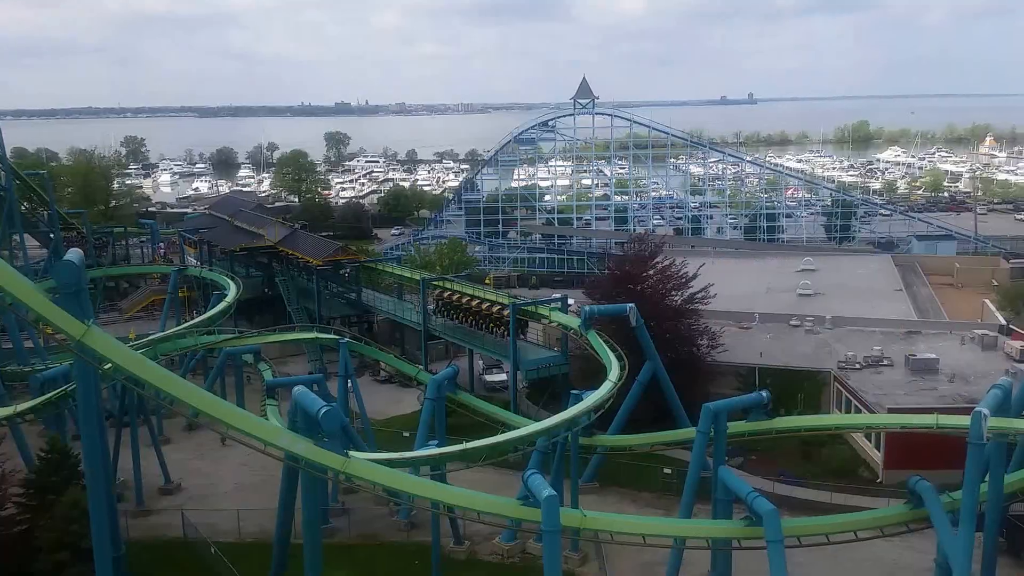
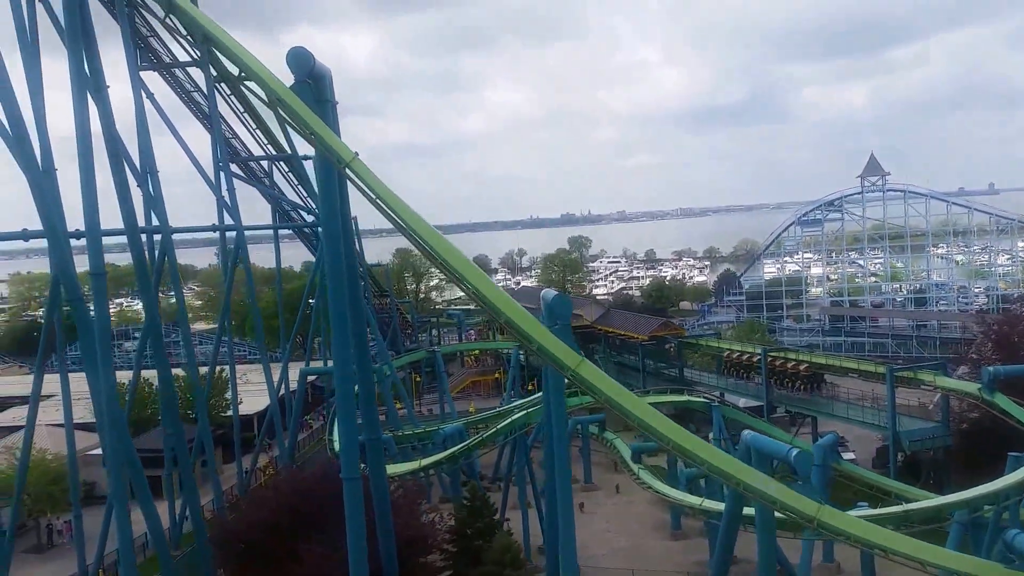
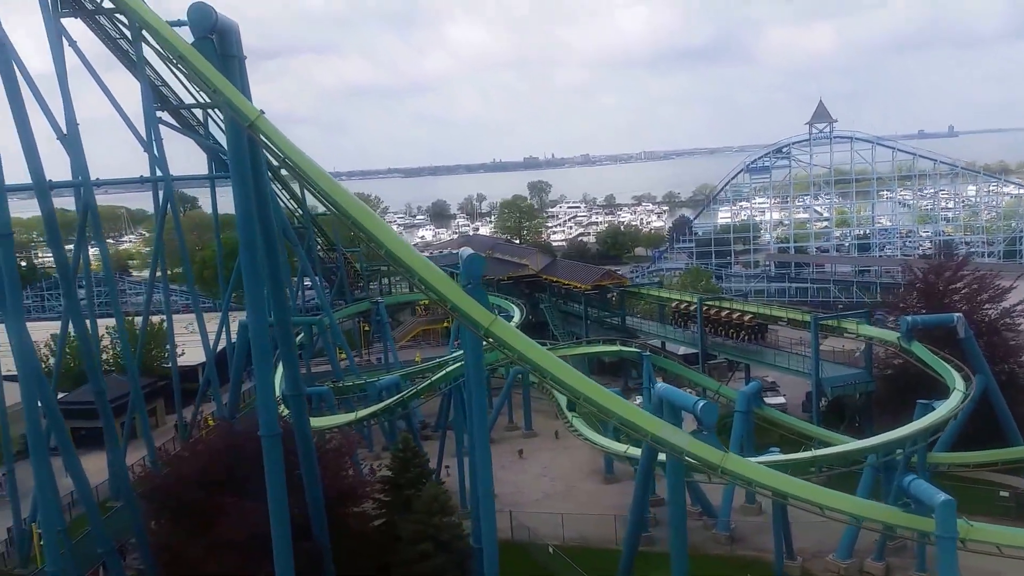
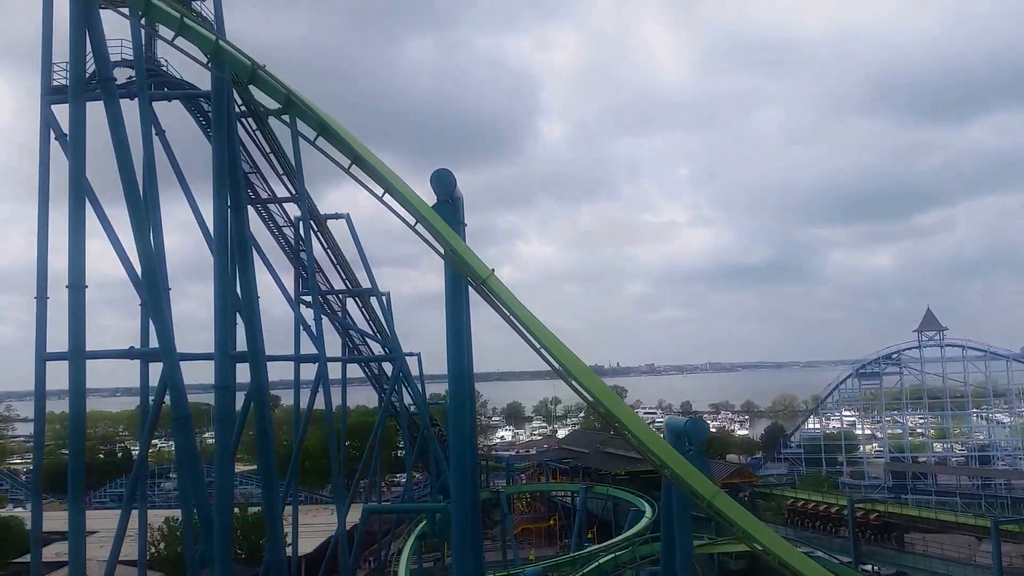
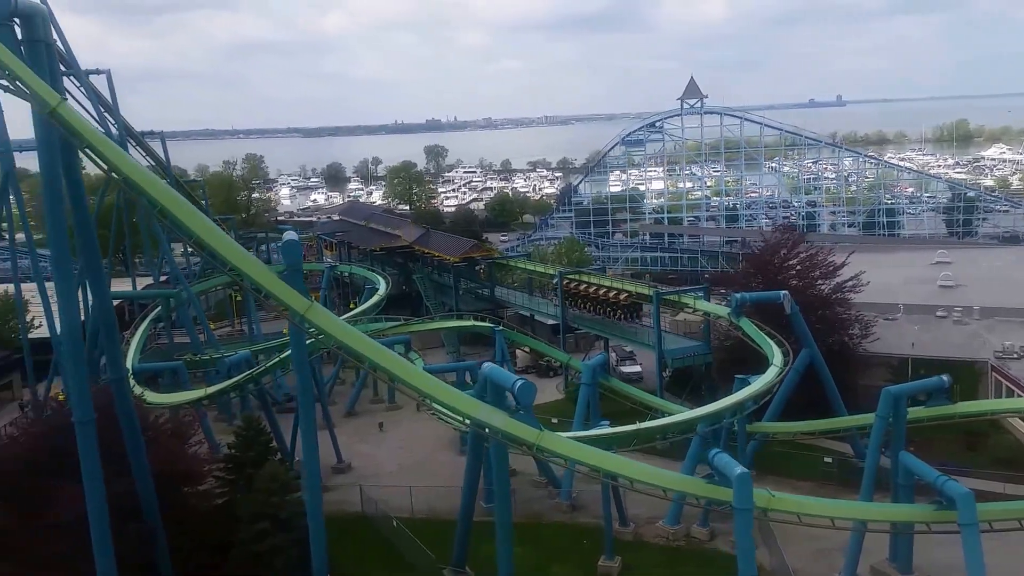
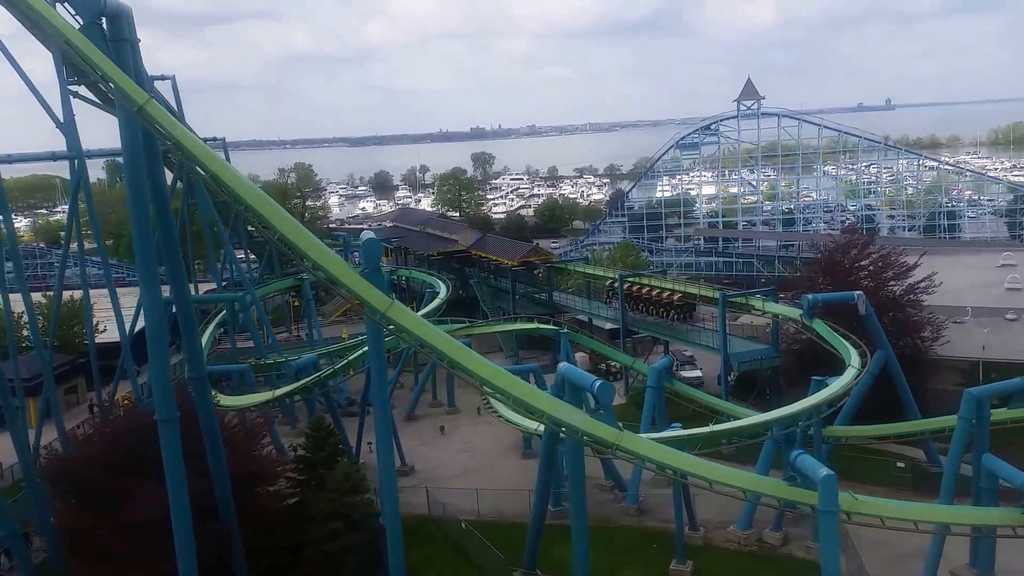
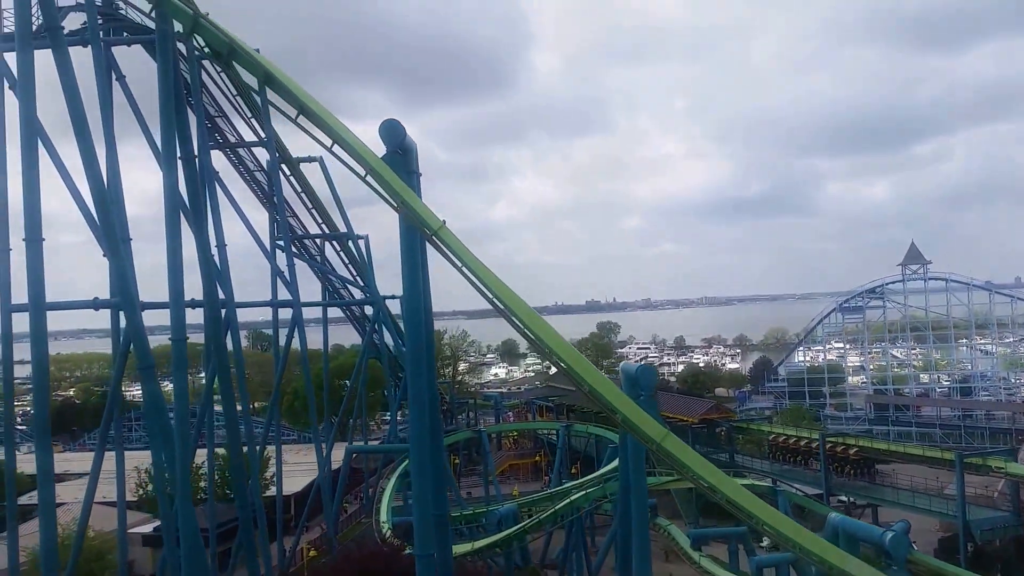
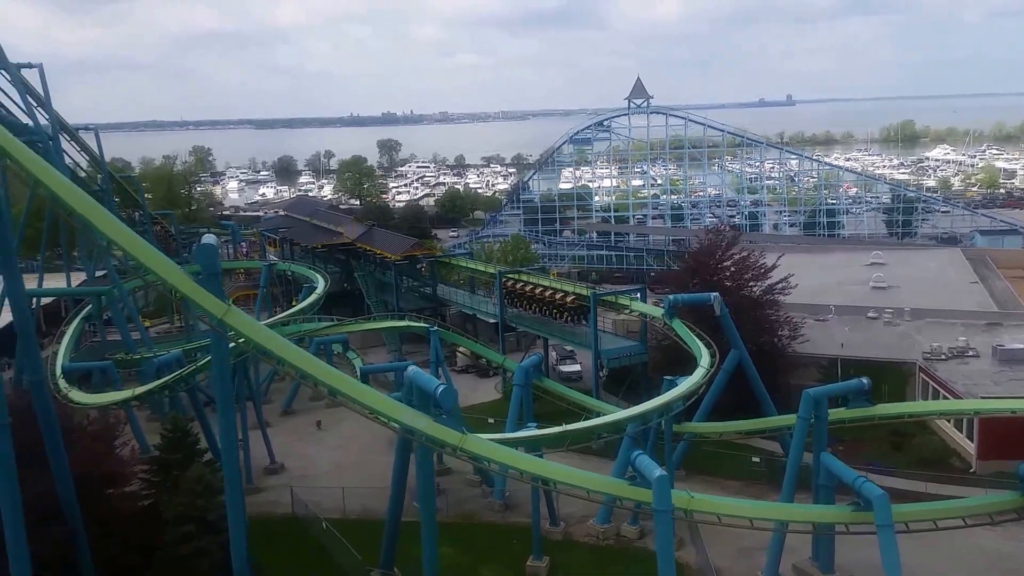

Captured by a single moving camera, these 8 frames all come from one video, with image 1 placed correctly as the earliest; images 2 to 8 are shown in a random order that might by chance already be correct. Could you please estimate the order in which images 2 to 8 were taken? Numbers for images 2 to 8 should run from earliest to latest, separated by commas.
8, 5, 6, 3, 2, 7, 4
